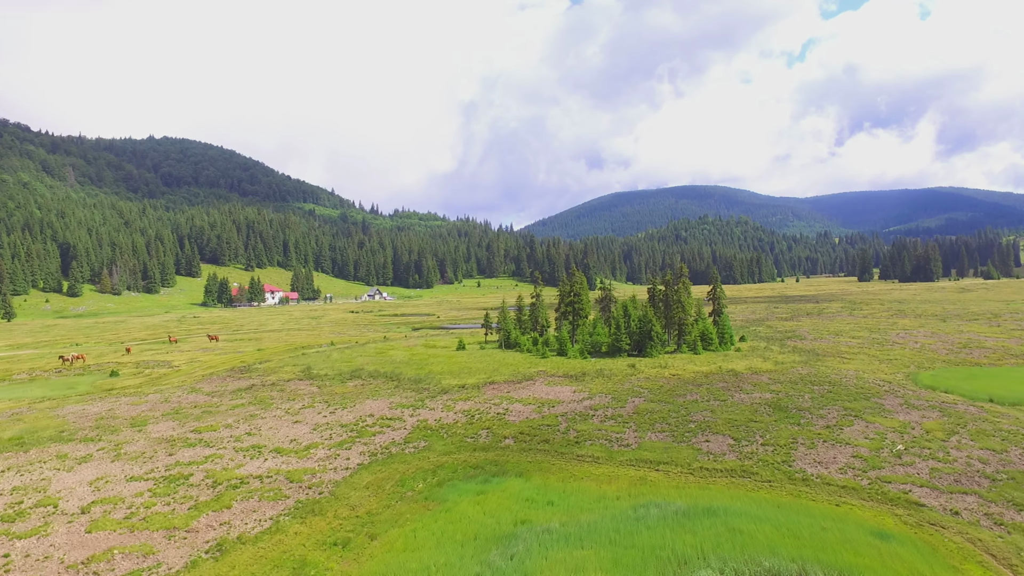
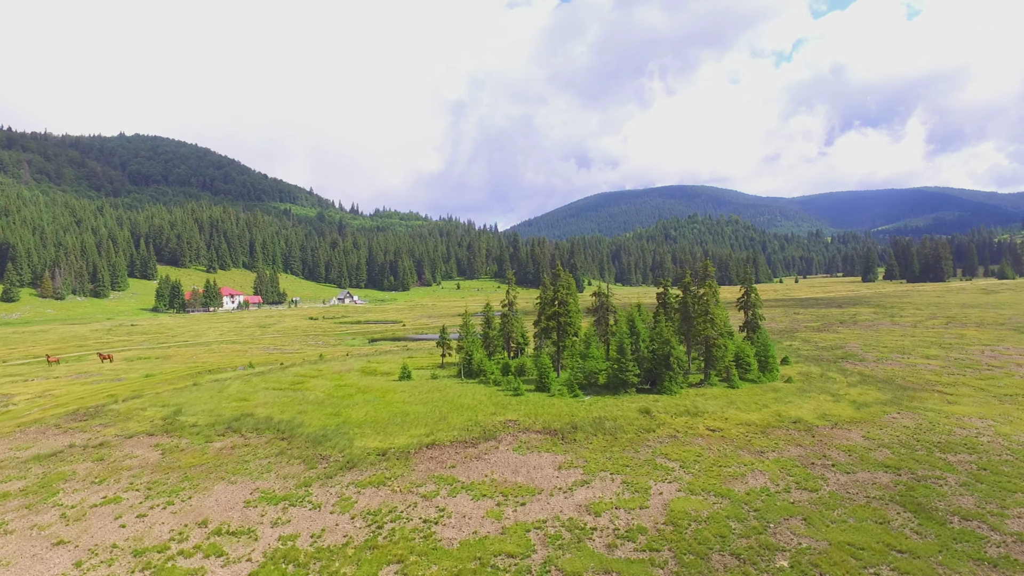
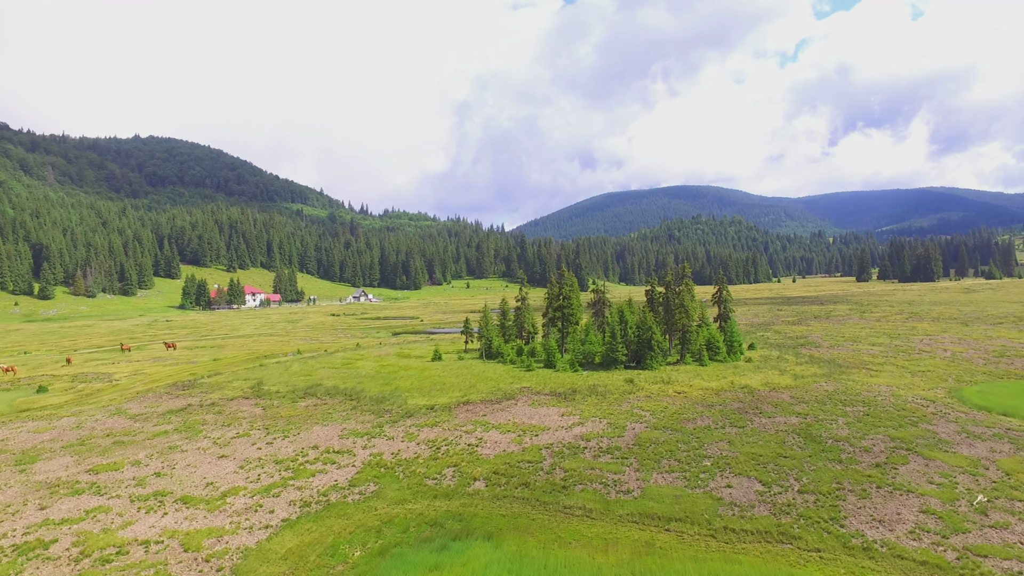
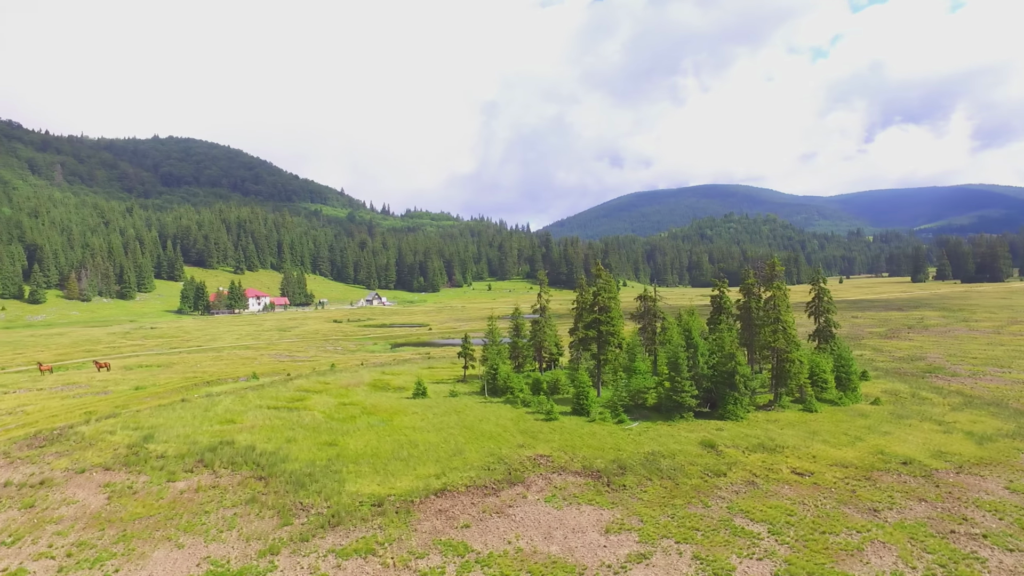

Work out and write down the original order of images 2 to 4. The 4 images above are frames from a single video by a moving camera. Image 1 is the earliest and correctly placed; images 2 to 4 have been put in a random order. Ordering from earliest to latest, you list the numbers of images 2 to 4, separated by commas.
3, 2, 4
